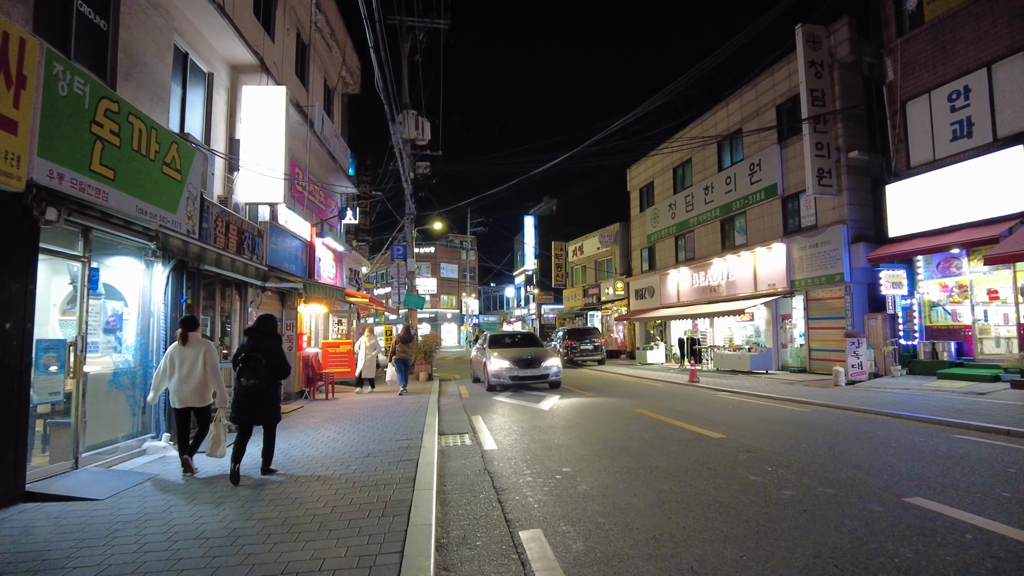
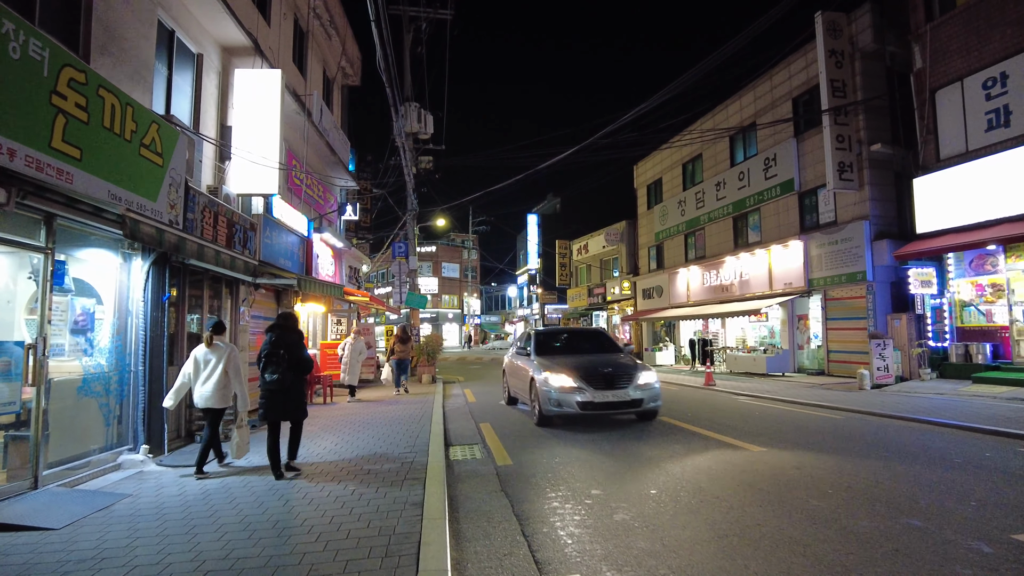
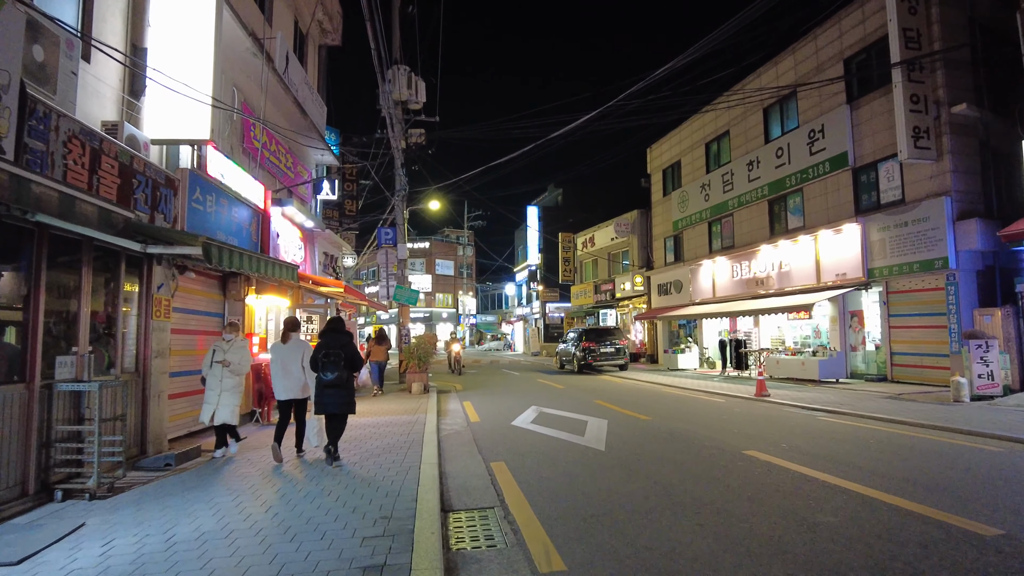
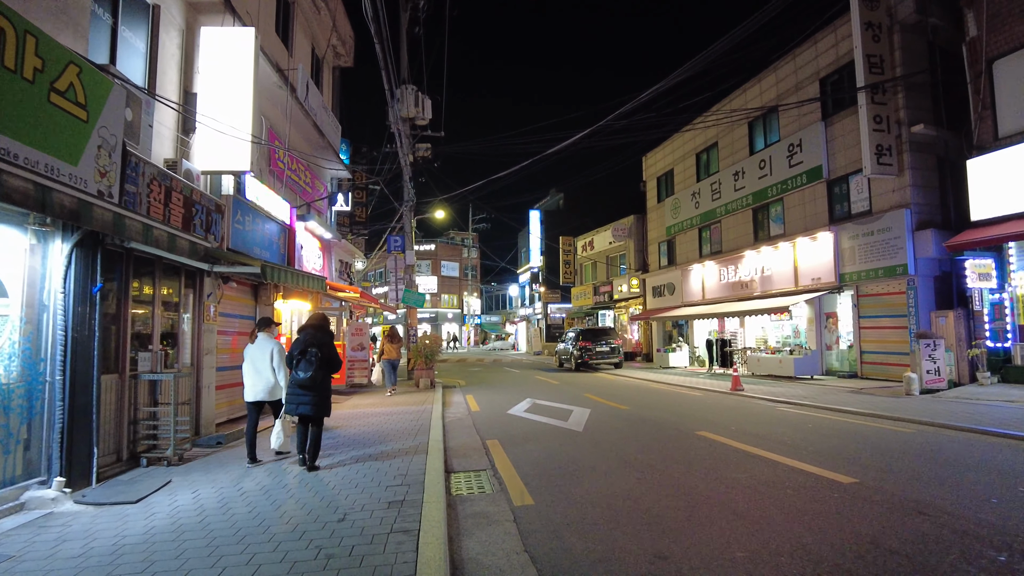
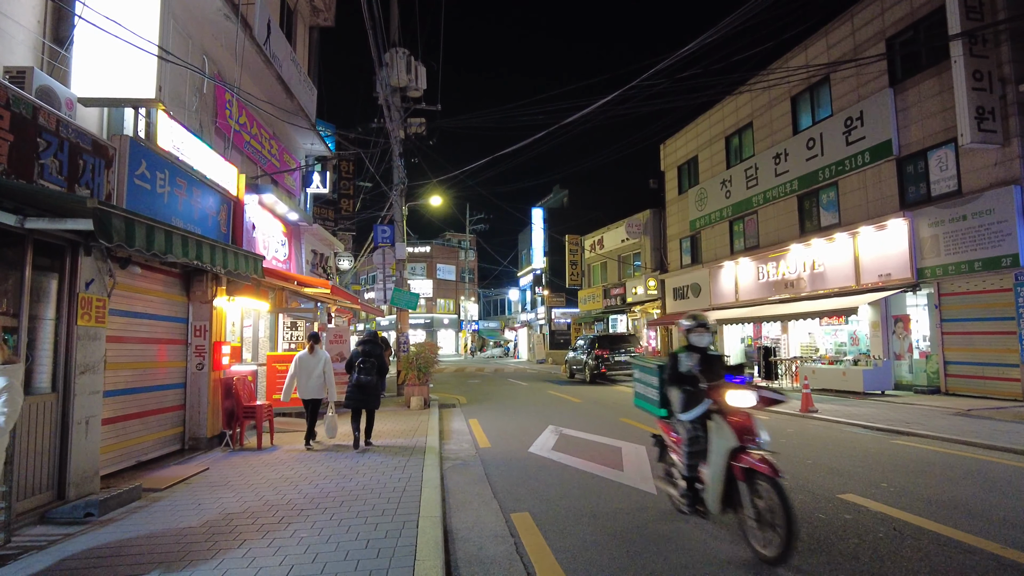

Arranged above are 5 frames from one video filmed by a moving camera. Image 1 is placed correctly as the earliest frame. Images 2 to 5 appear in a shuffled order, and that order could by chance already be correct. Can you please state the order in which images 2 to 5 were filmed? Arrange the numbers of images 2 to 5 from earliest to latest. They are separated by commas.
2, 4, 3, 5
